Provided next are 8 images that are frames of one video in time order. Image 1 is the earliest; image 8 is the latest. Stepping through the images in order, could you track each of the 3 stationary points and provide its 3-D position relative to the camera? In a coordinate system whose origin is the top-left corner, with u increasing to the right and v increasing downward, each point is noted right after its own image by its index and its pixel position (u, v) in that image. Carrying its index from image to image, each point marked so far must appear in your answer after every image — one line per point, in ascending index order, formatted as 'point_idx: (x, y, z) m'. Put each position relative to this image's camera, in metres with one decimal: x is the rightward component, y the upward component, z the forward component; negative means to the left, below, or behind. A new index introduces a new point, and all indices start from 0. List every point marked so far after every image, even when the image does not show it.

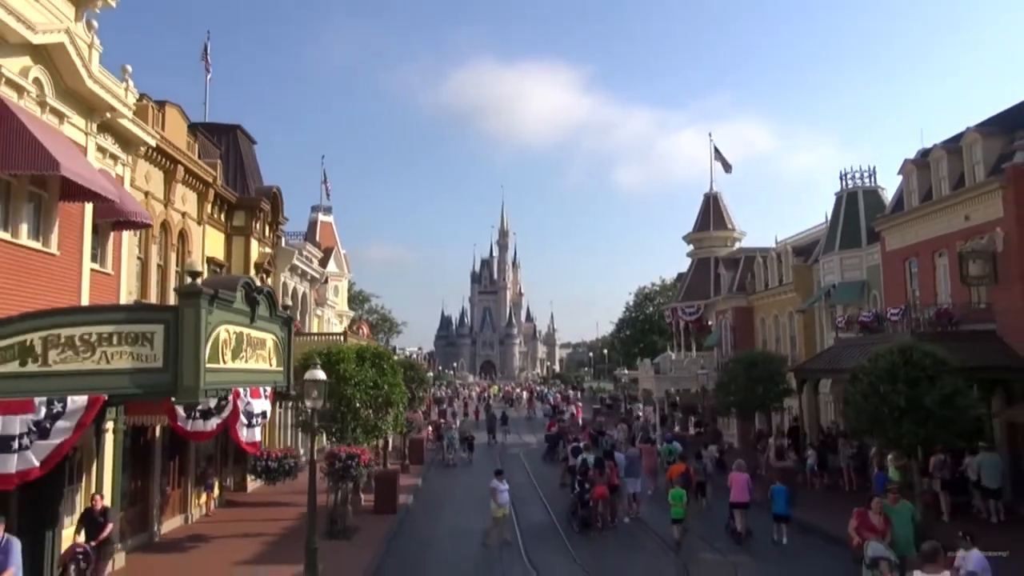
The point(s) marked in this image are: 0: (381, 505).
0: (-3.4, -5.5, +19.7) m
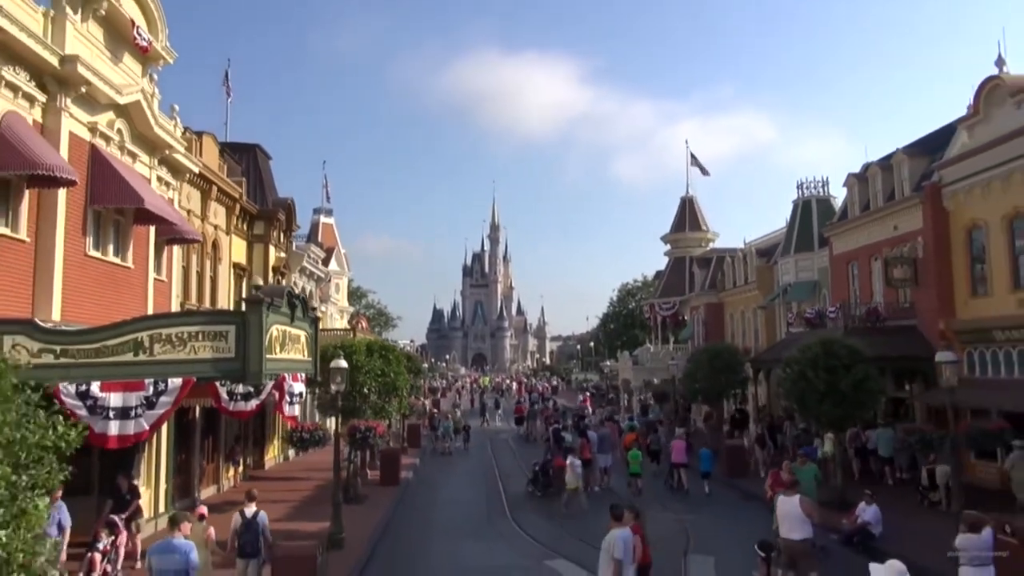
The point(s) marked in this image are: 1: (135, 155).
0: (-3.7, -5.5, +22.7) m
1: (-7.2, +2.5, +14.8) m
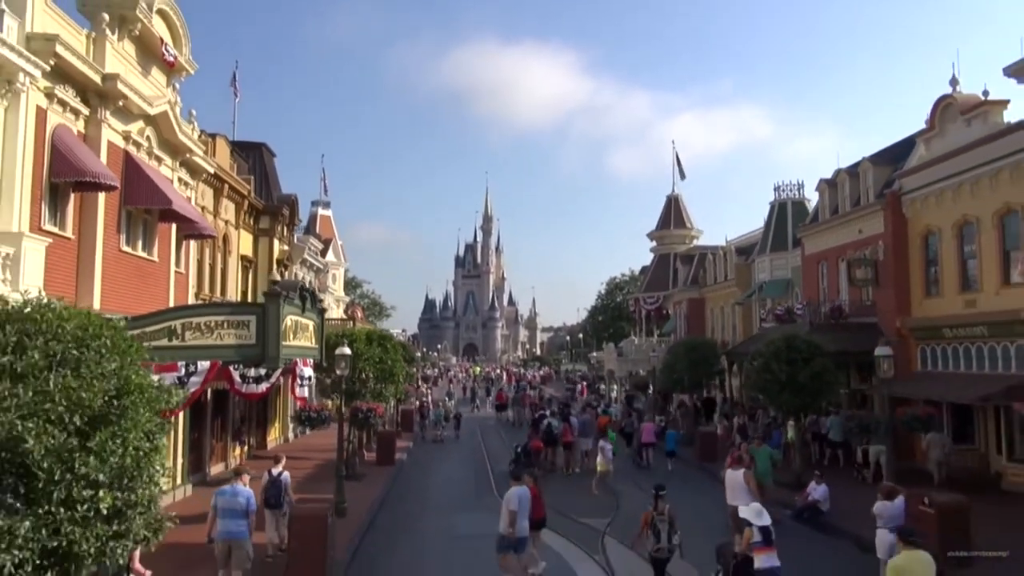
0: (-4.1, -5.3, +24.4) m
1: (-7.4, +2.7, +16.4) m
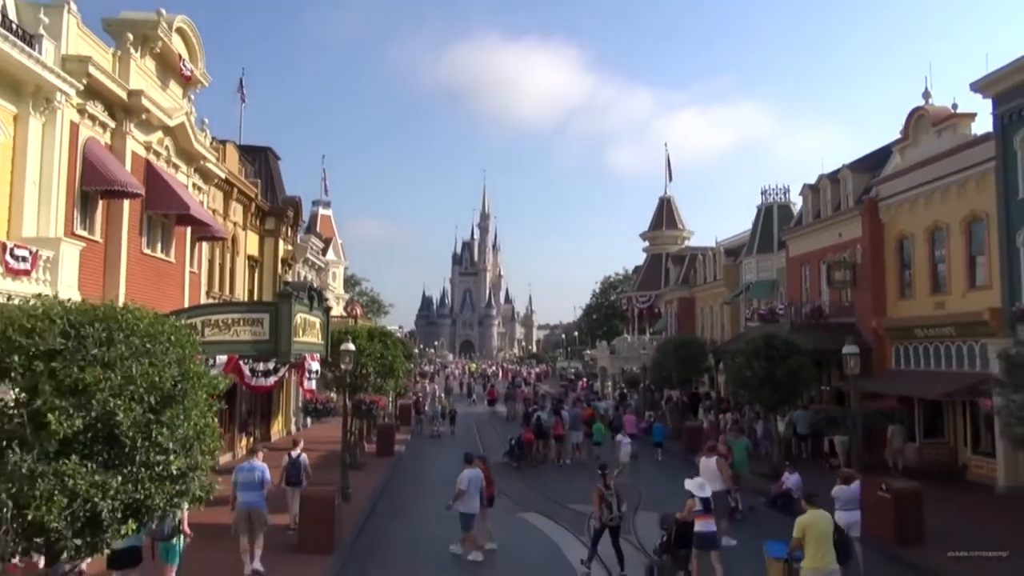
0: (-4.3, -5.3, +25.5) m
1: (-7.5, +2.7, +17.5) m
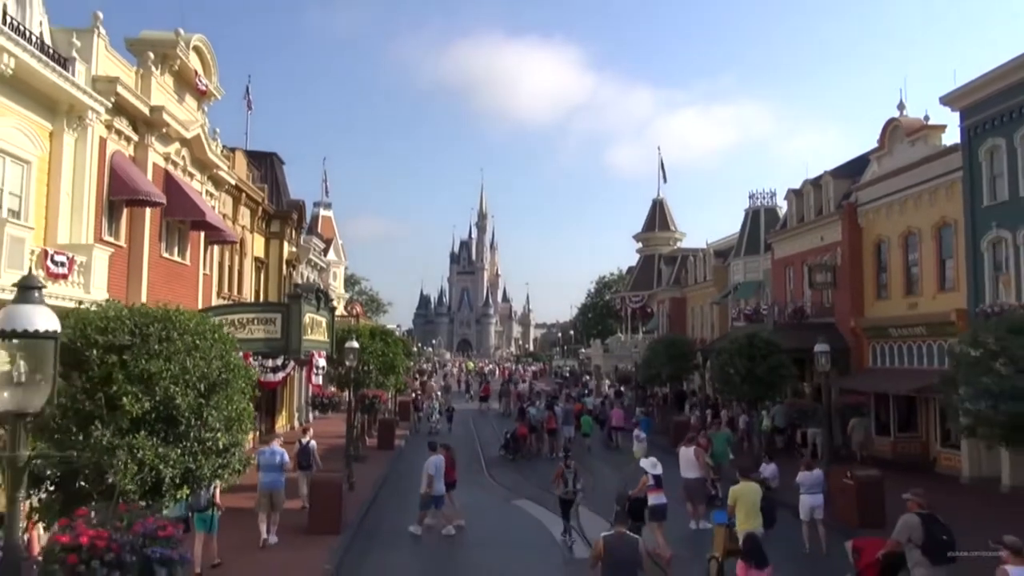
0: (-4.5, -5.3, +26.7) m
1: (-7.6, +2.7, +18.6) m
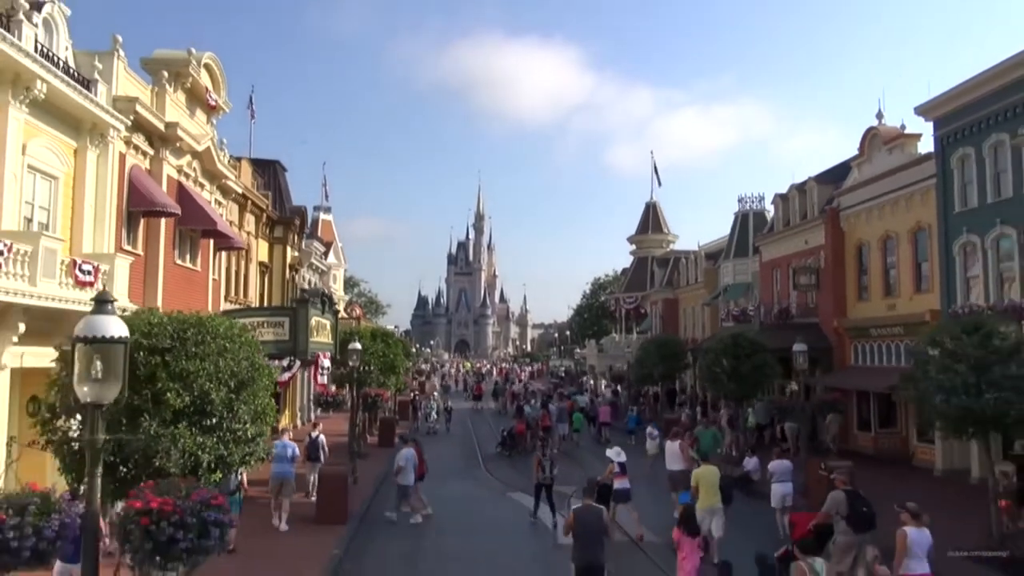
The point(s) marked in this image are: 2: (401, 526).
0: (-4.6, -5.4, +27.7) m
1: (-7.7, +2.6, +19.6) m
2: (-2.3, -5.0, +16.3) m
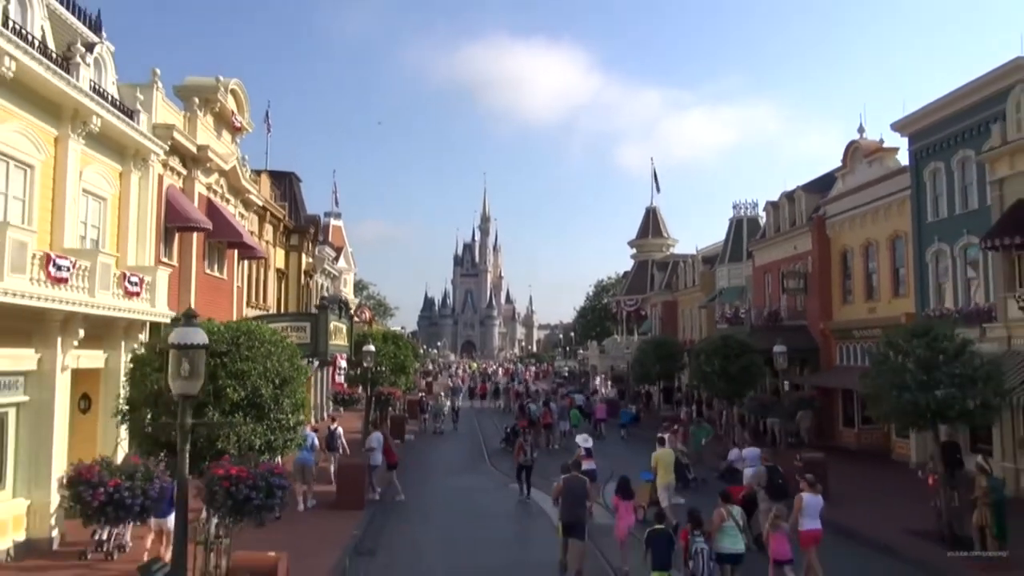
0: (-4.5, -5.6, +29.3) m
1: (-7.7, +2.4, +21.2) m
2: (-2.2, -5.1, +17.9) m
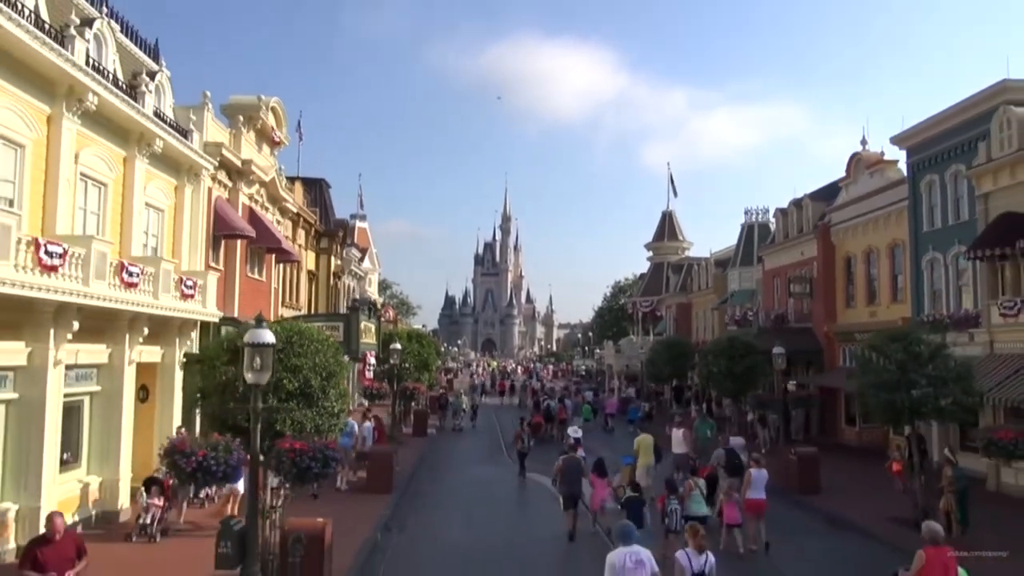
0: (-3.8, -5.6, +31.0) m
1: (-7.2, +2.3, +23.0) m
2: (-1.9, -5.2, +19.5) m
